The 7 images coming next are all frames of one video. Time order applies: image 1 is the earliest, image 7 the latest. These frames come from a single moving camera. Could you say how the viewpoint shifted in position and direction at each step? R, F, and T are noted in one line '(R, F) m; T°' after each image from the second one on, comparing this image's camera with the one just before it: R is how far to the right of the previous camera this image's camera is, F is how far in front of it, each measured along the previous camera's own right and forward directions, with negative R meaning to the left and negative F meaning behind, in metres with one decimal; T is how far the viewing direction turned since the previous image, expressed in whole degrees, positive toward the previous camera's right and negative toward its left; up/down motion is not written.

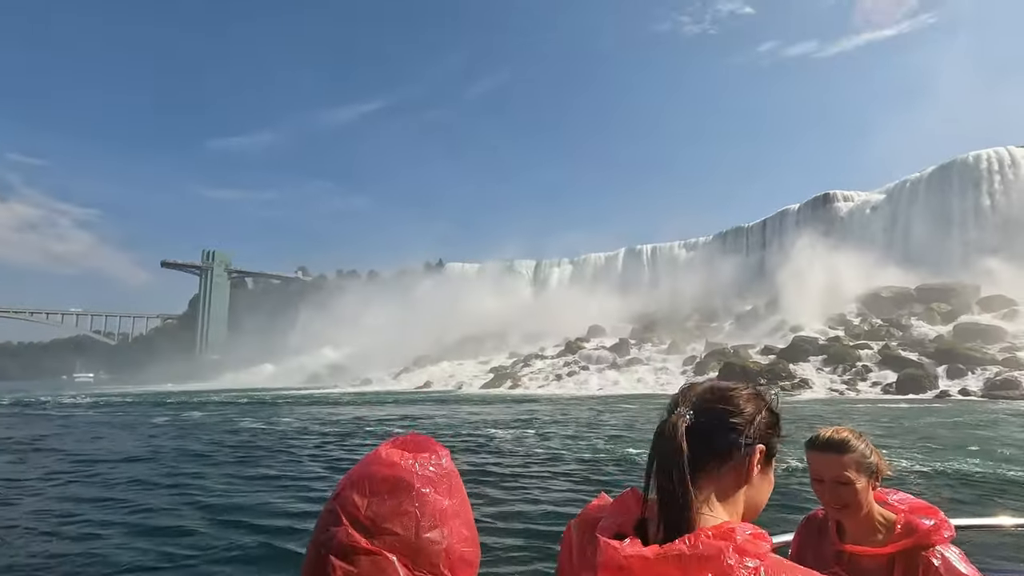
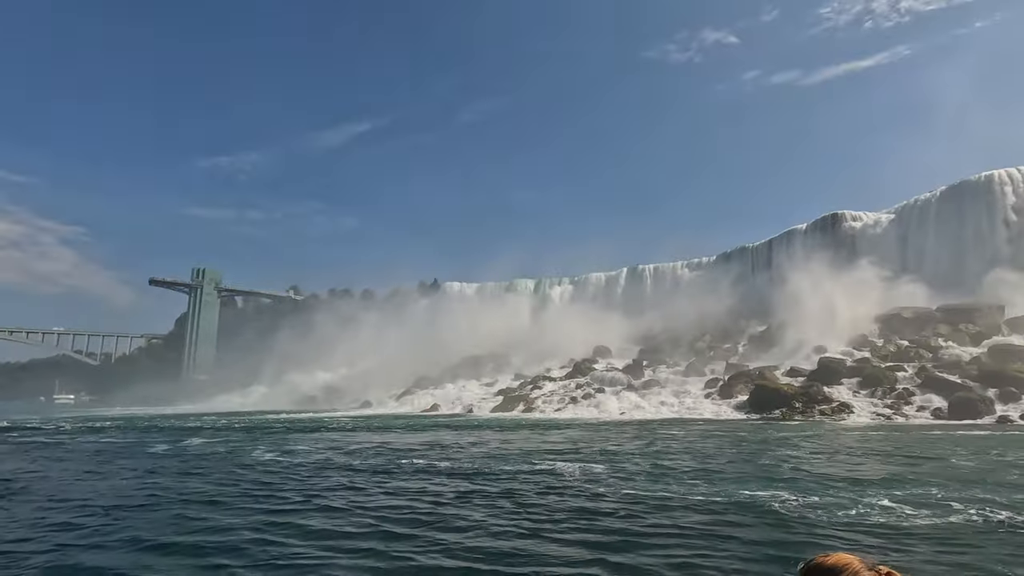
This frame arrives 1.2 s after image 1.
(-1.2, +1.6) m; +1°
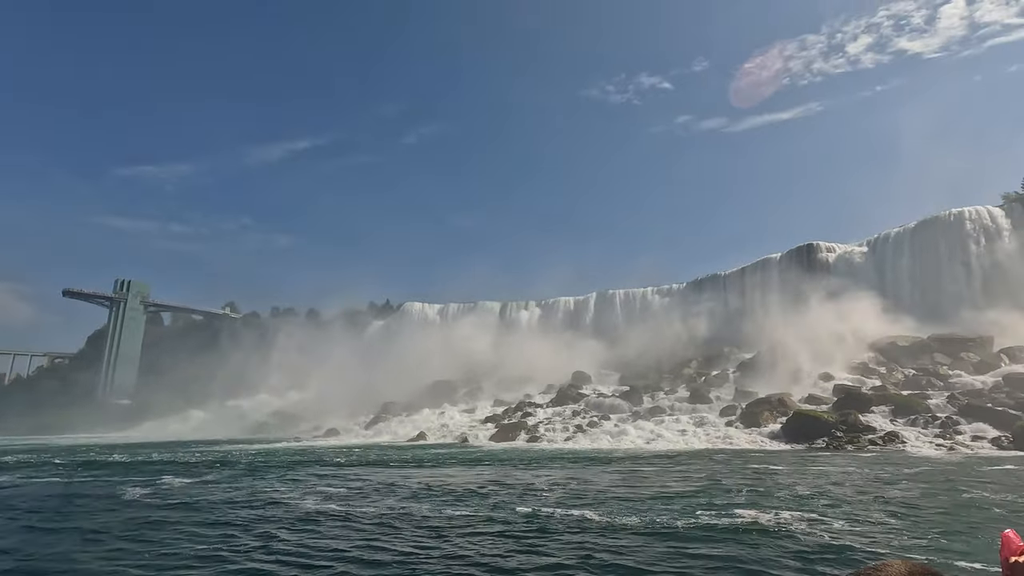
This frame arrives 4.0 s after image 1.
(-3.1, +3.2) m; +6°
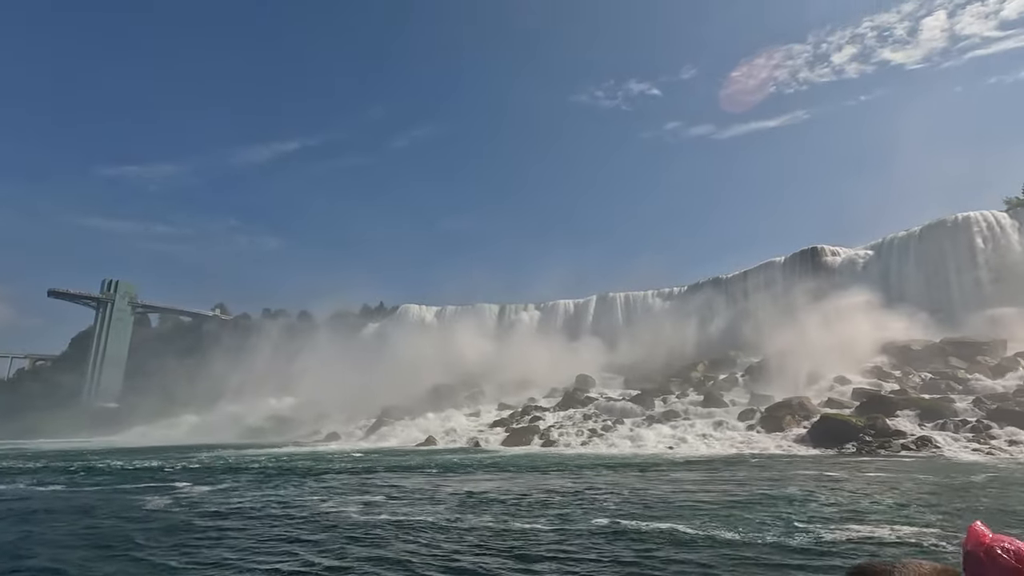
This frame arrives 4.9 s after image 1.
(-1.1, +1.0) m; +1°
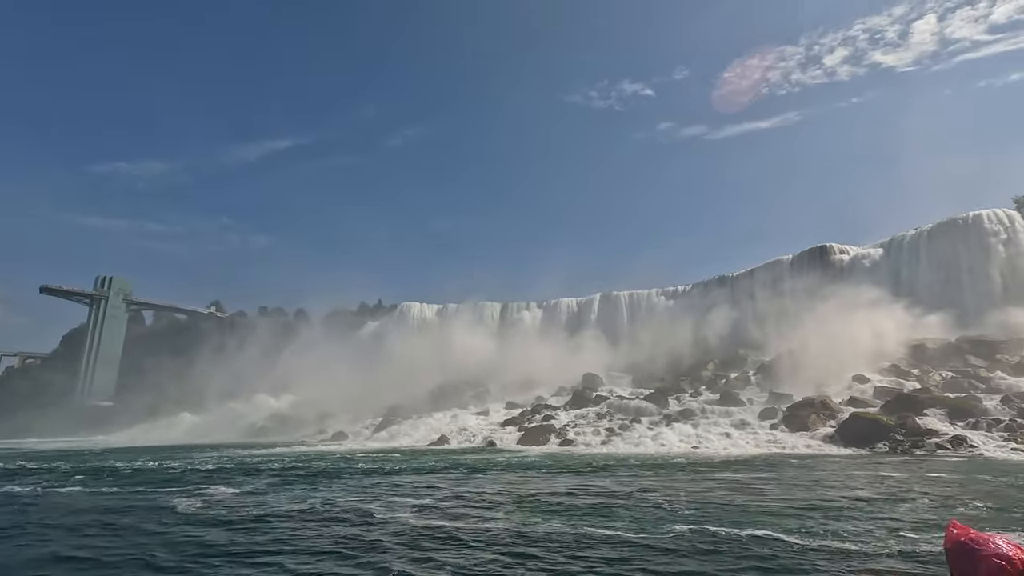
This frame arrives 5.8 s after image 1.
(-0.9, +0.8) m; +1°
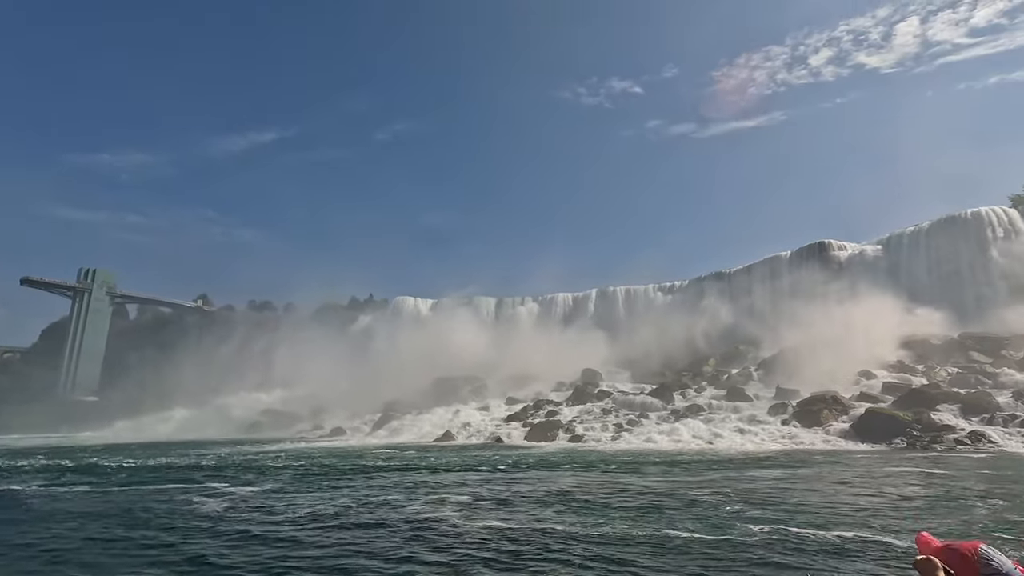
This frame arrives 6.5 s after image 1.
(-0.8, +0.7) m; +1°
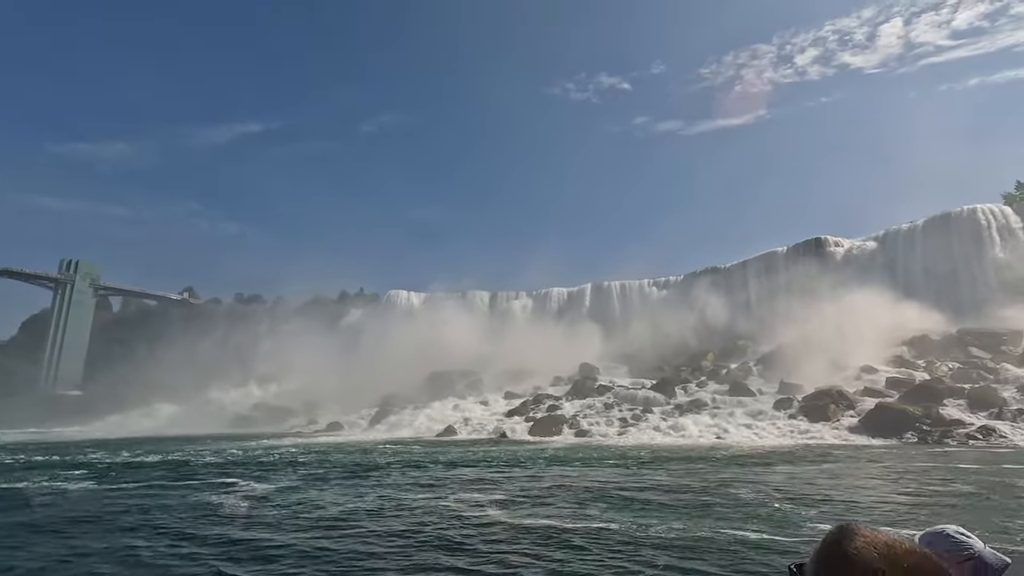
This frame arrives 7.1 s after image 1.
(-0.7, +0.5) m; +1°
